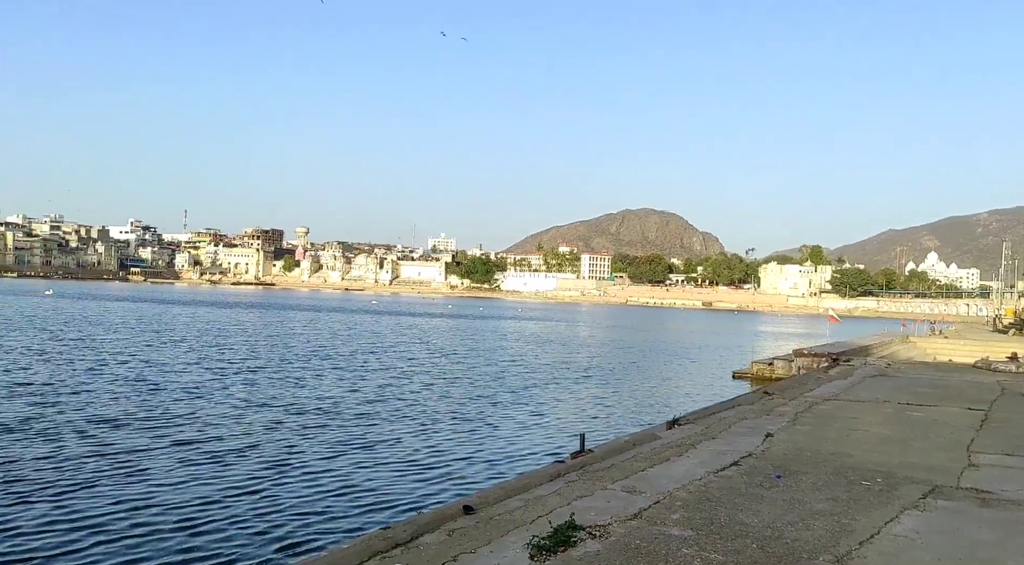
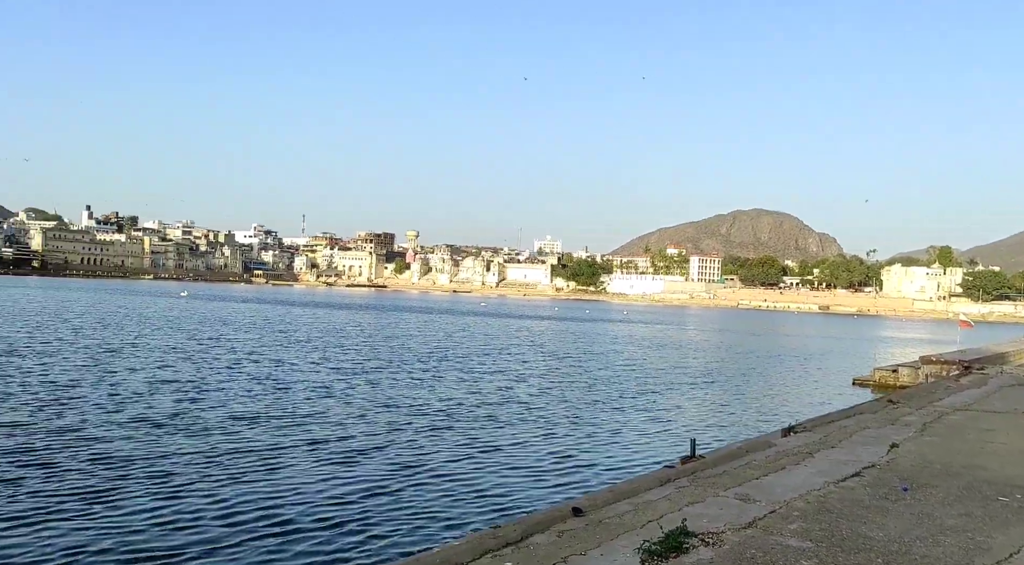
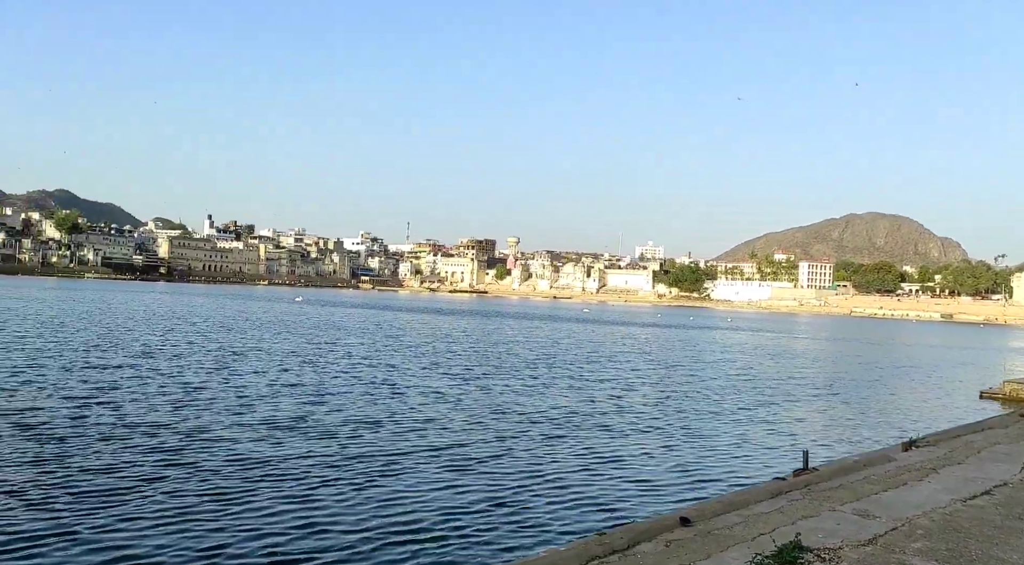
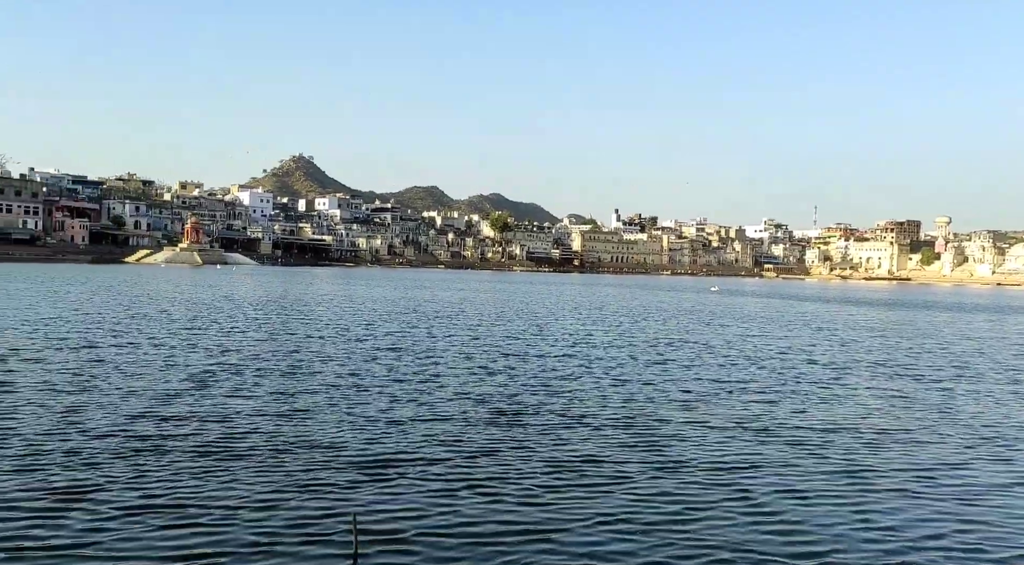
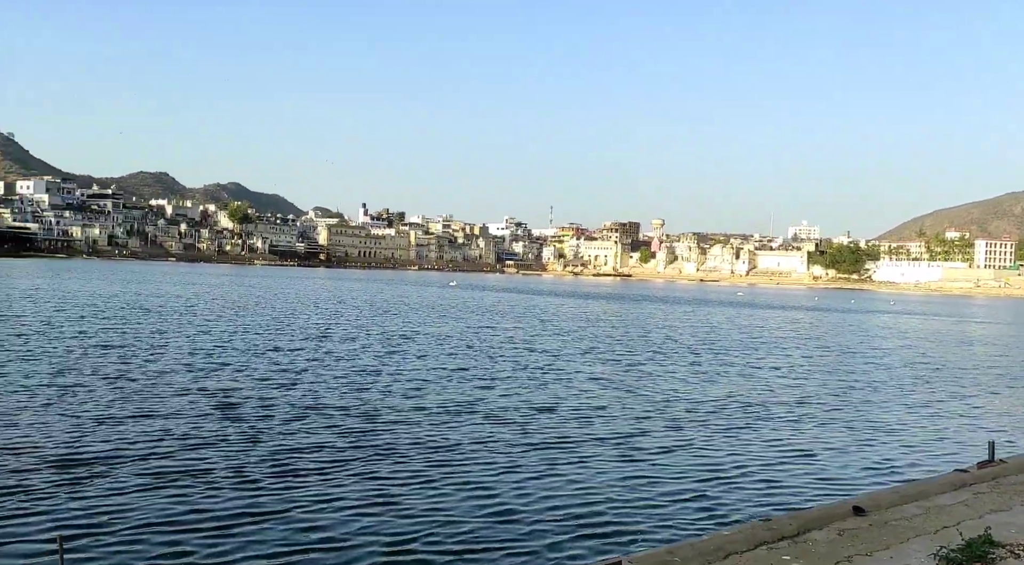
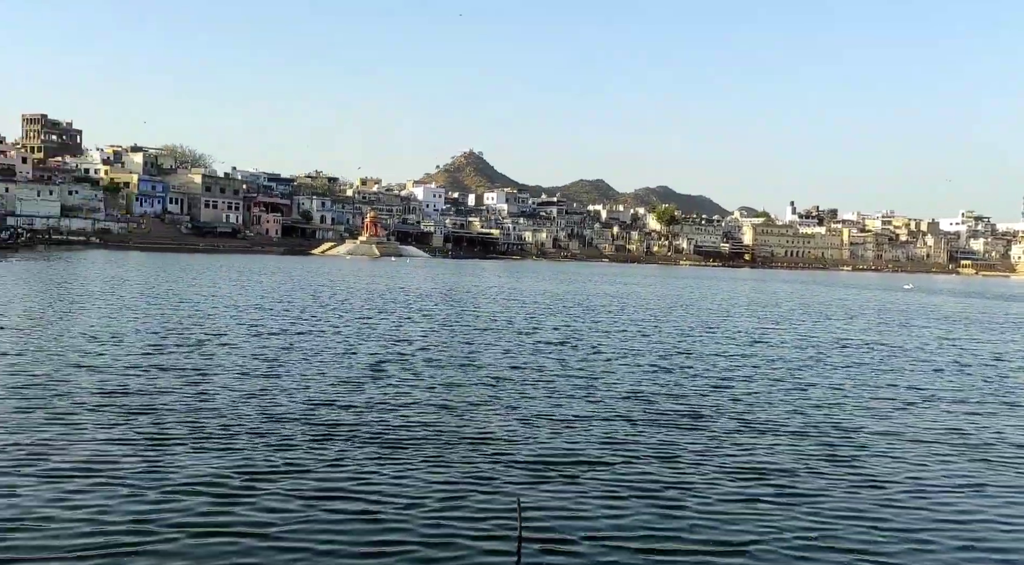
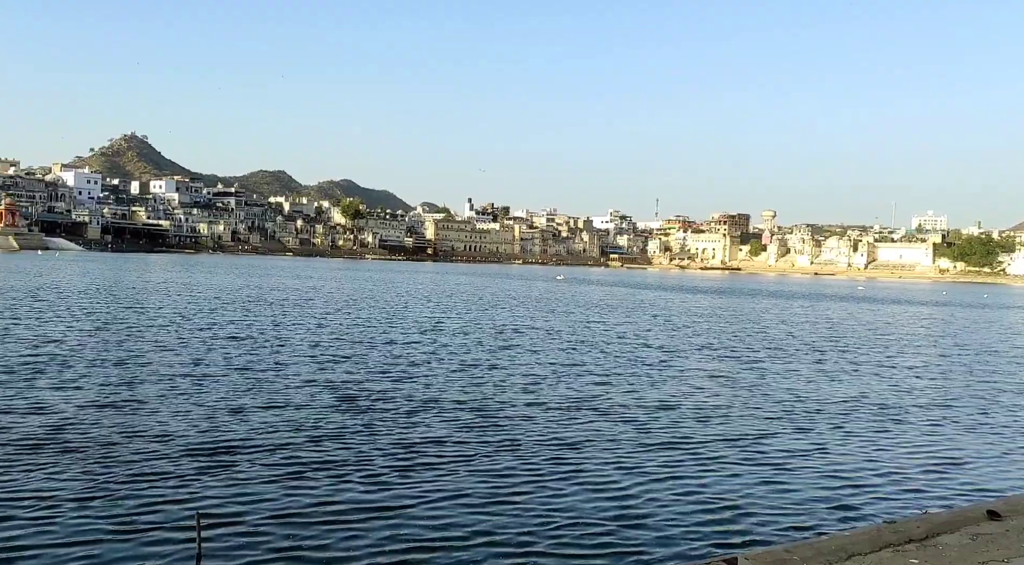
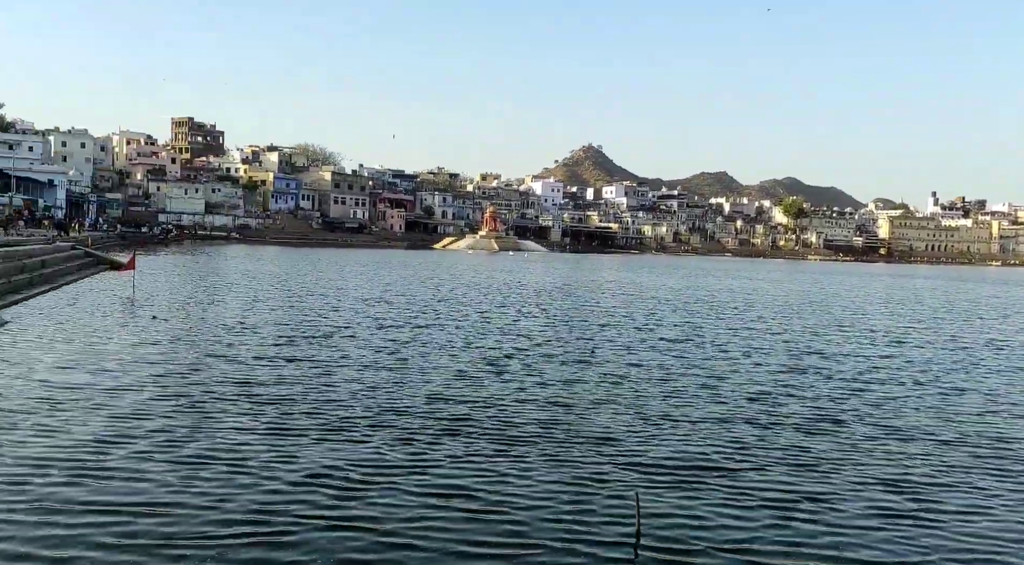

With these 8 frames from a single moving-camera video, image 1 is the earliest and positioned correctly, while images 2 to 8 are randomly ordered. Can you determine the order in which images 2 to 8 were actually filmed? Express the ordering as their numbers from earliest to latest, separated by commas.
2, 3, 5, 7, 4, 6, 8
